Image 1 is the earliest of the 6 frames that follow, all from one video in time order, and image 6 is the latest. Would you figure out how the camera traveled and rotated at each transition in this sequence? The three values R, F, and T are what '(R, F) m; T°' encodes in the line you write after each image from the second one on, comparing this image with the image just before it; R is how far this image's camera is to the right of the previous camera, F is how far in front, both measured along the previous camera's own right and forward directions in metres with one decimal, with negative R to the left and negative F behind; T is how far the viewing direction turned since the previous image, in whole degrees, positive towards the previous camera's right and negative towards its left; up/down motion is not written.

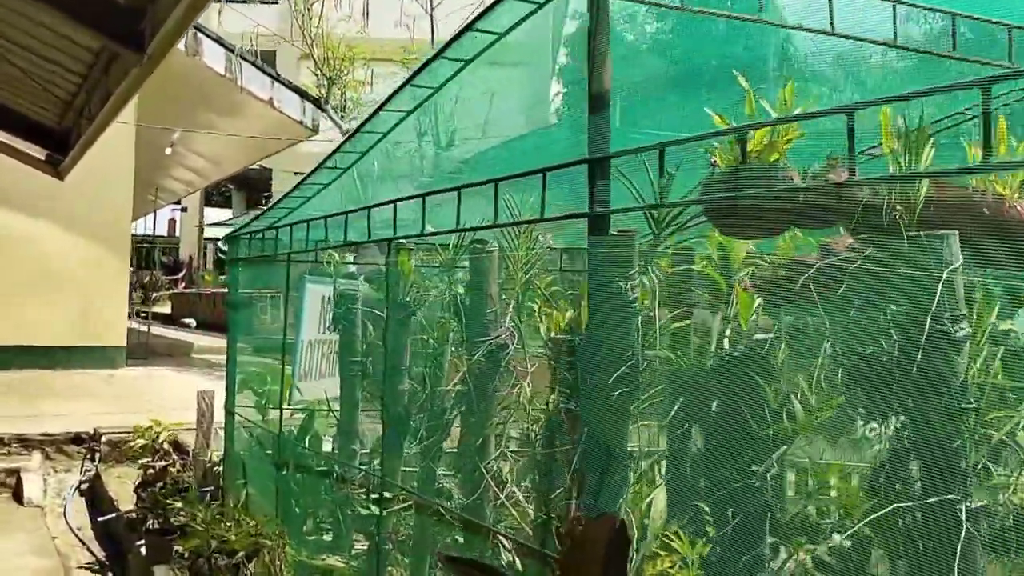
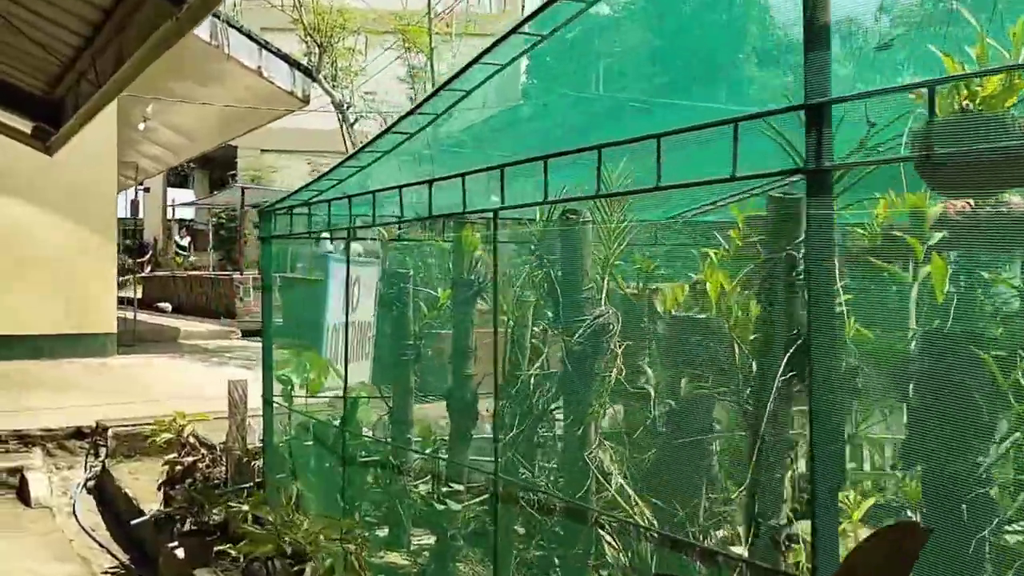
(-0.5, +0.2) m; +3°
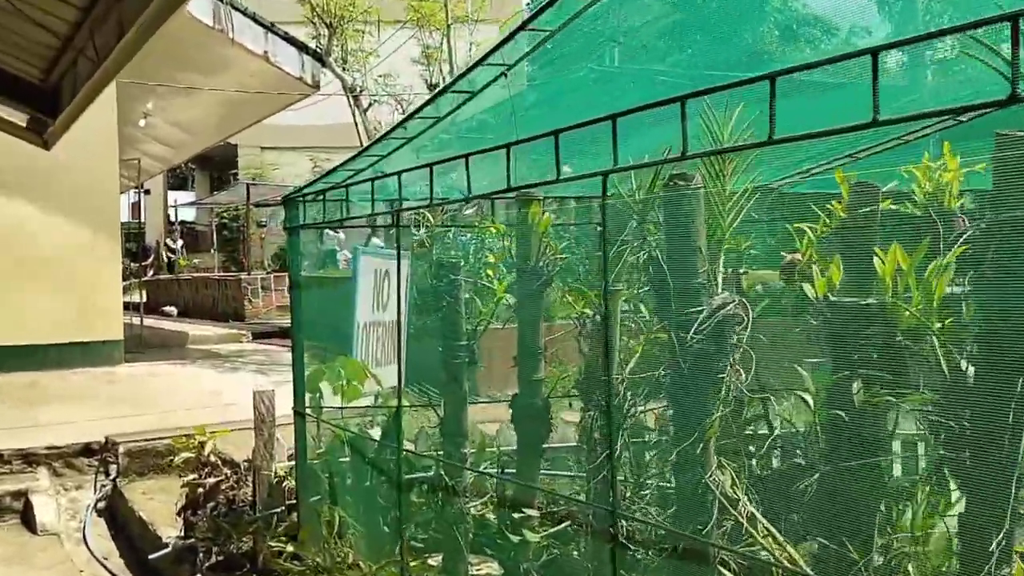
(-0.3, +0.5) m; 0°
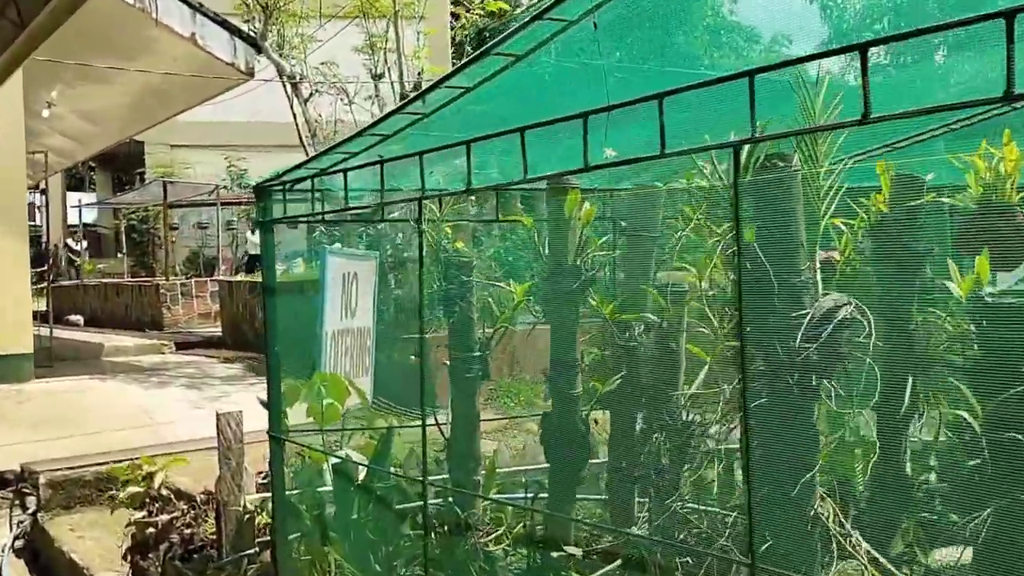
(-0.4, +0.4) m; +6°
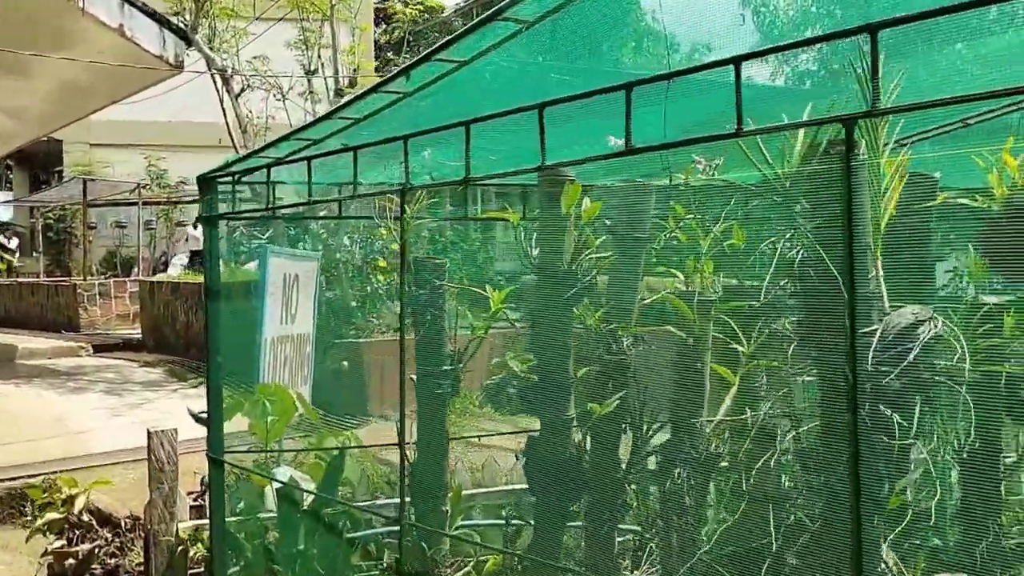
(-0.1, +0.3) m; +5°
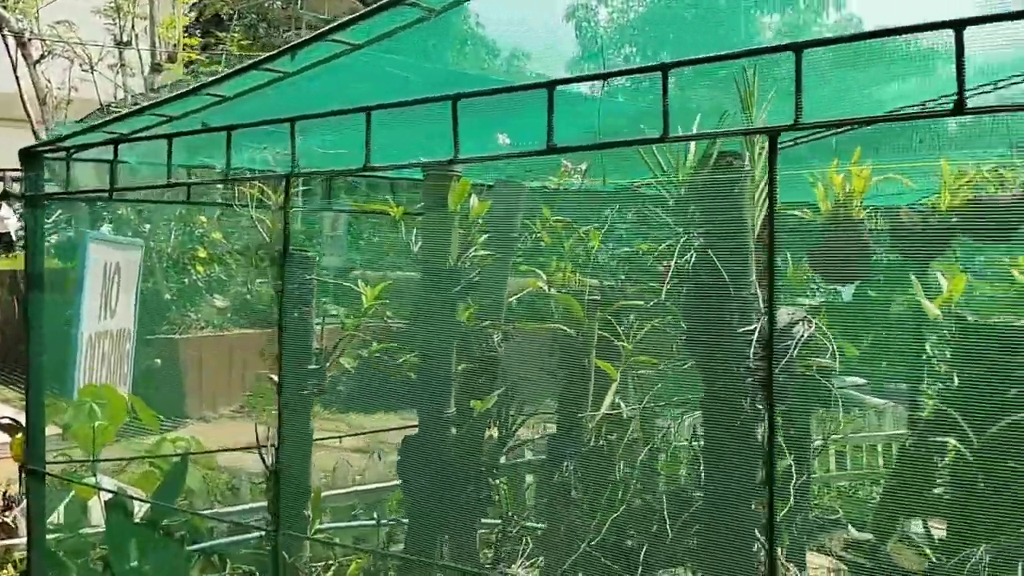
(-0.2, 0.0) m; +13°
